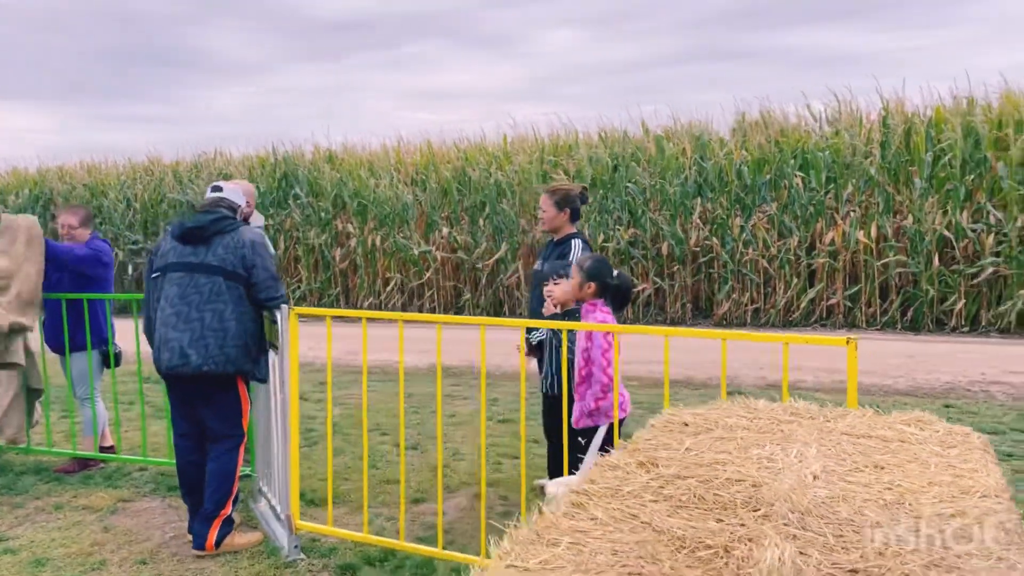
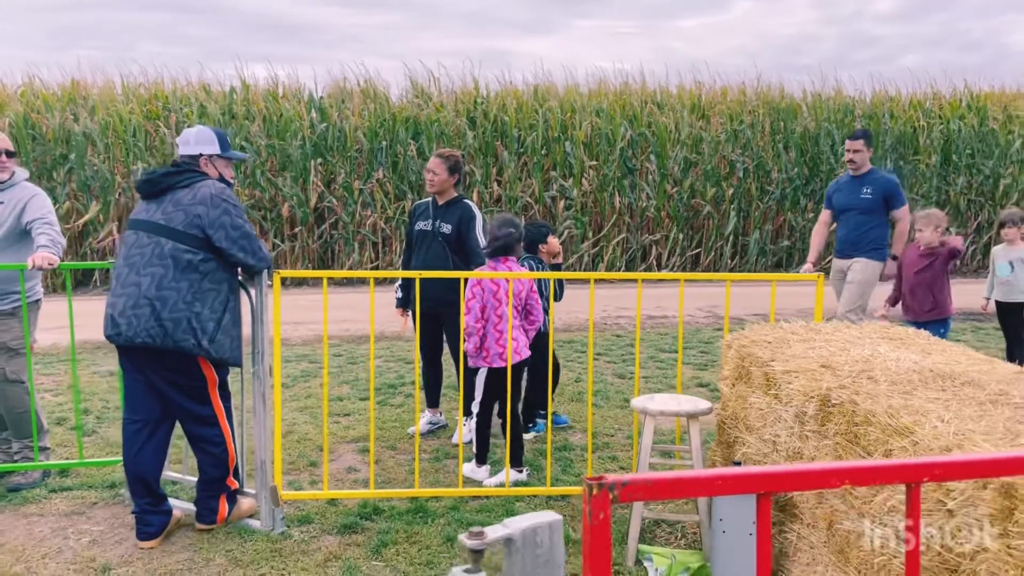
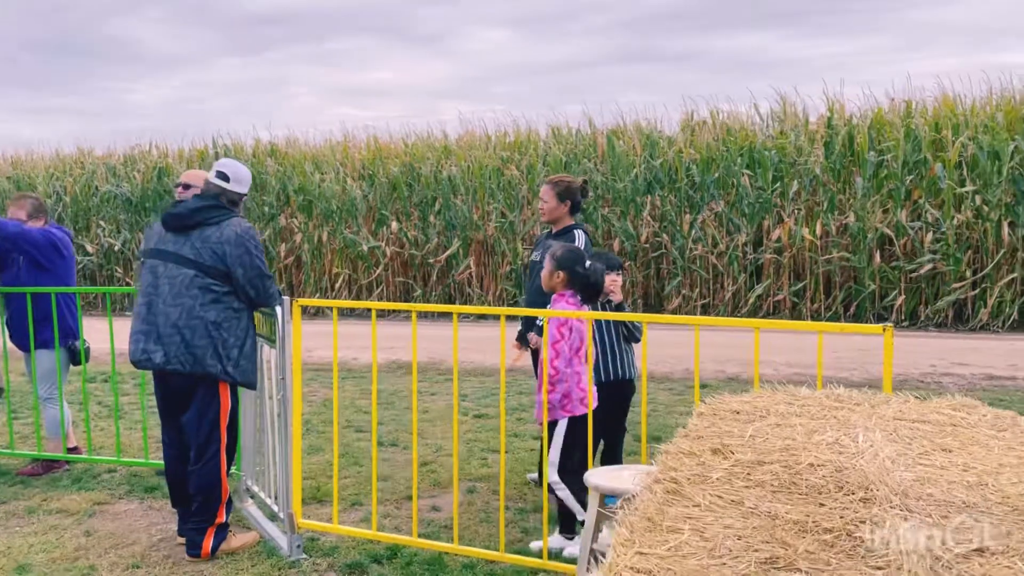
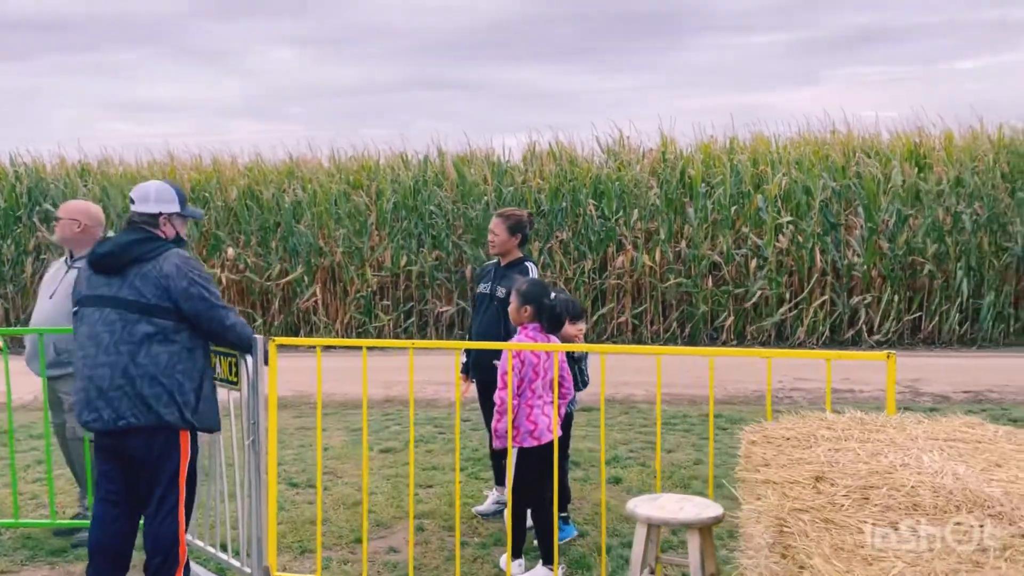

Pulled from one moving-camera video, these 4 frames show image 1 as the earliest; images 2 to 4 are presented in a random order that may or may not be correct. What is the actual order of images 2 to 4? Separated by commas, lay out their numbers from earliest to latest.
3, 4, 2
